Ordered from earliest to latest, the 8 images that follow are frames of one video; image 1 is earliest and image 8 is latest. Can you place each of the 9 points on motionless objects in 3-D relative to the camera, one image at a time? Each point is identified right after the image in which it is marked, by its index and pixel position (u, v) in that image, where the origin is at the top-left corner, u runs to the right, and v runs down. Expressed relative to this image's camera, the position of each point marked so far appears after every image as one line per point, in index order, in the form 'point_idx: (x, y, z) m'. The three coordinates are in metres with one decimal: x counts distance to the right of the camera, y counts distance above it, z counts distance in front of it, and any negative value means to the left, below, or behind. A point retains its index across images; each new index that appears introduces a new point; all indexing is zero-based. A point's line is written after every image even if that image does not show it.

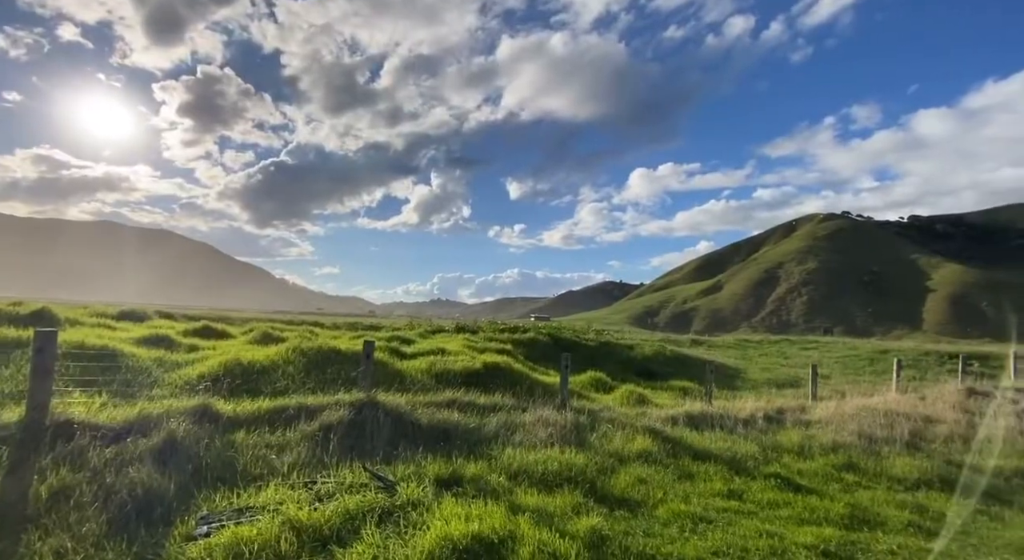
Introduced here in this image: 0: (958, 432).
0: (+10.2, -3.4, +12.5) m
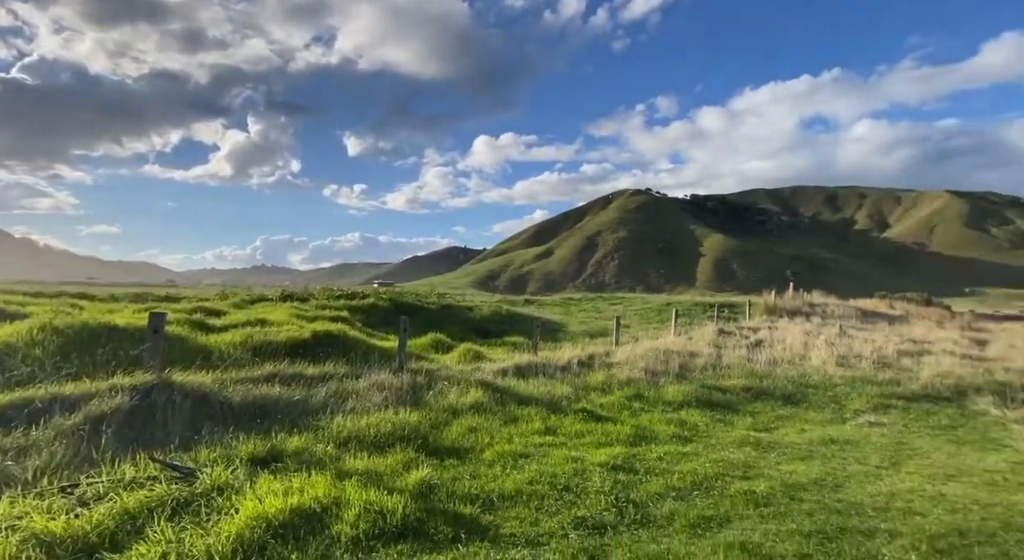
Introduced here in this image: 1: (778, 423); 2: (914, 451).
0: (+5.9, -2.4, +16.2) m
1: (+5.7, -3.1, +11.6) m
2: (+5.6, -2.5, +6.9) m
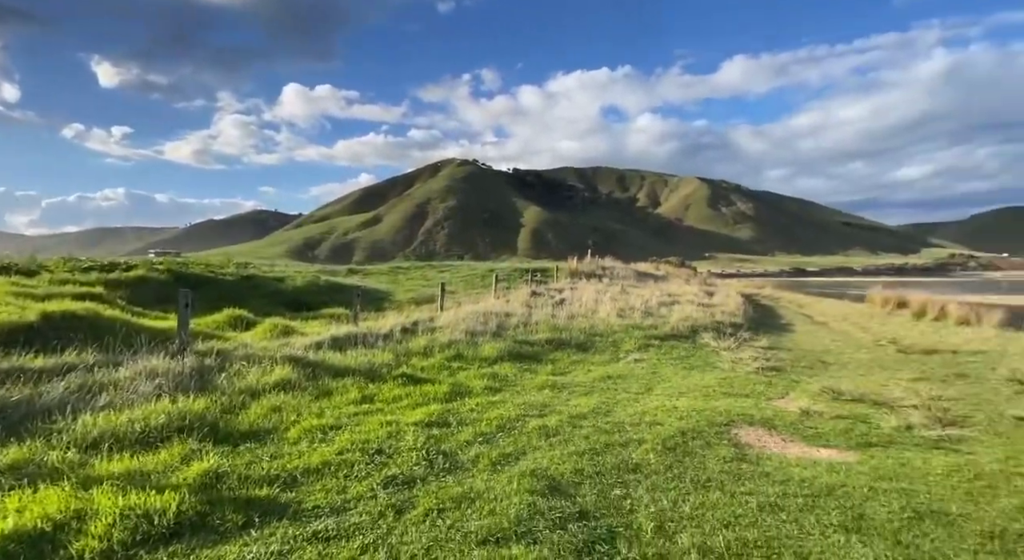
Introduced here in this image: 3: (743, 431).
0: (+0.4, -1.4, +18.4) m
1: (+1.5, -2.2, +13.9) m
2: (+2.9, -1.8, +9.4) m
3: (+2.4, -1.4, +5.0) m
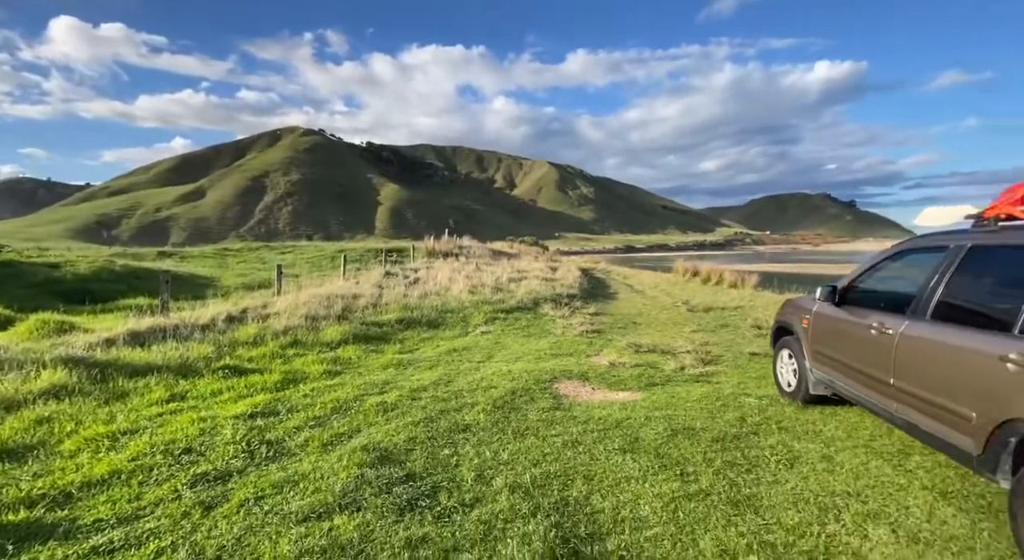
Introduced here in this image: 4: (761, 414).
0: (-5.1, -0.7, +18.1) m
1: (-2.7, -1.6, +14.2) m
2: (-0.1, -1.3, +10.2) m
3: (+0.6, -1.1, +5.8) m
4: (+2.3, -1.2, +4.8) m
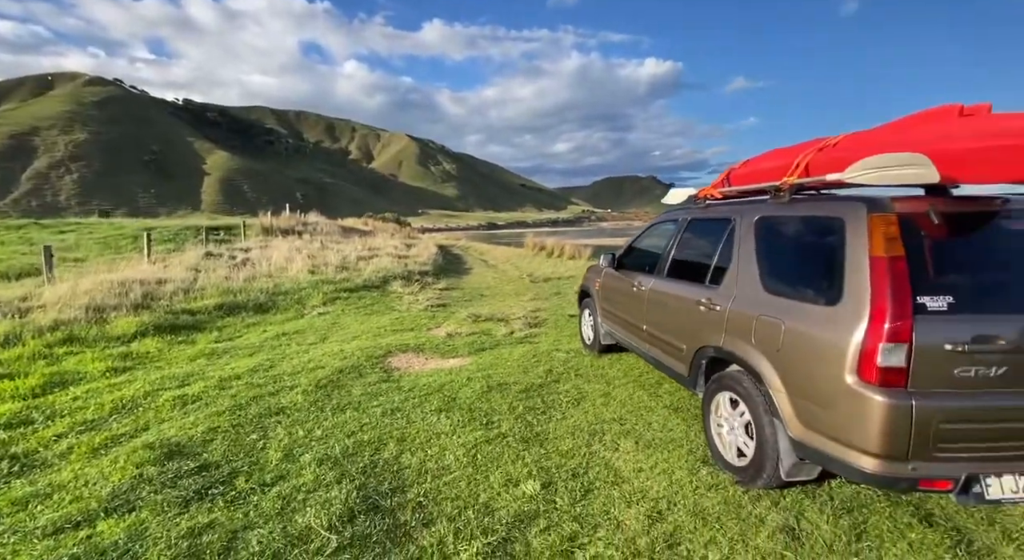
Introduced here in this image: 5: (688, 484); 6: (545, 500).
0: (-10.3, -0.3, +16.2) m
1: (-6.9, -1.2, +13.2) m
2: (-3.3, -0.8, +10.1) m
3: (-1.3, -0.8, +6.1) m
4: (+0.5, -0.9, +5.6) m
5: (+0.8, -1.0, +2.6) m
6: (+0.1, -1.0, +2.5) m
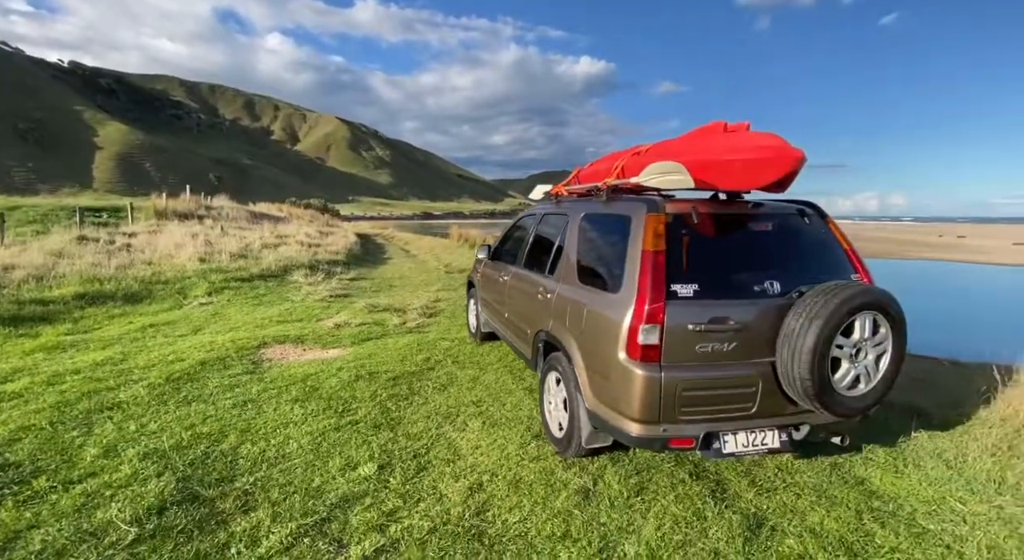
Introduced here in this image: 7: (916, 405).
0: (-13.0, 0.0, +14.6) m
1: (-9.2, -0.9, +12.1) m
2: (-5.2, -0.7, +9.6) m
3: (-2.6, -0.7, +5.9) m
4: (-0.7, -0.8, +5.7) m
5: (0.0, -0.9, +2.8) m
6: (-0.6, -1.0, +2.6) m
7: (+2.5, -0.8, +3.4) m
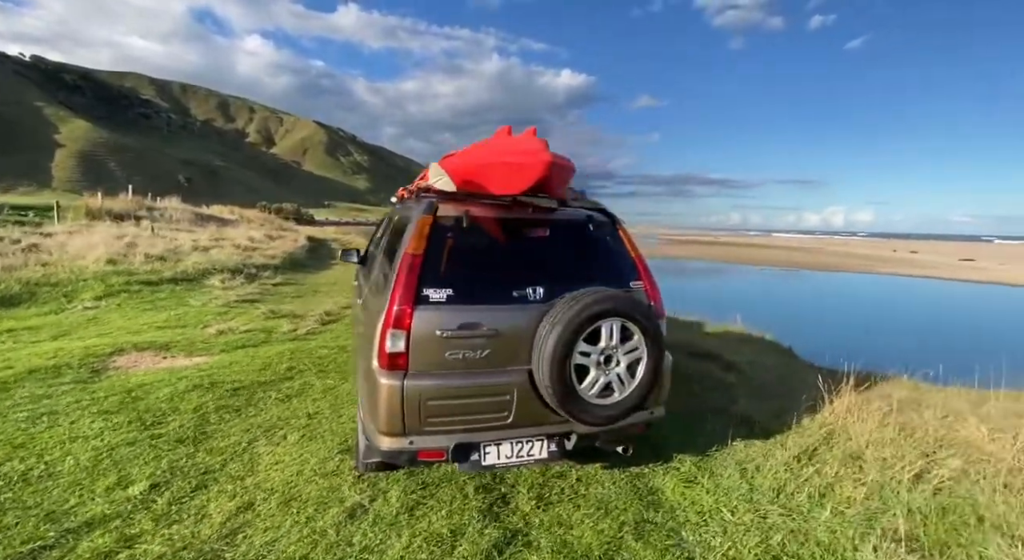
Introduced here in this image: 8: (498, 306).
0: (-15.0, 0.0, +13.1) m
1: (-11.0, -1.0, +11.0) m
2: (-6.8, -0.7, +8.9) m
3: (-3.9, -0.8, +5.5) m
4: (-2.0, -0.8, +5.5) m
5: (-1.0, -0.9, +2.6) m
6: (-1.6, -1.0, +2.4) m
7: (+1.5, -0.9, +3.5) m
8: (0.0, -0.1, +1.9) m
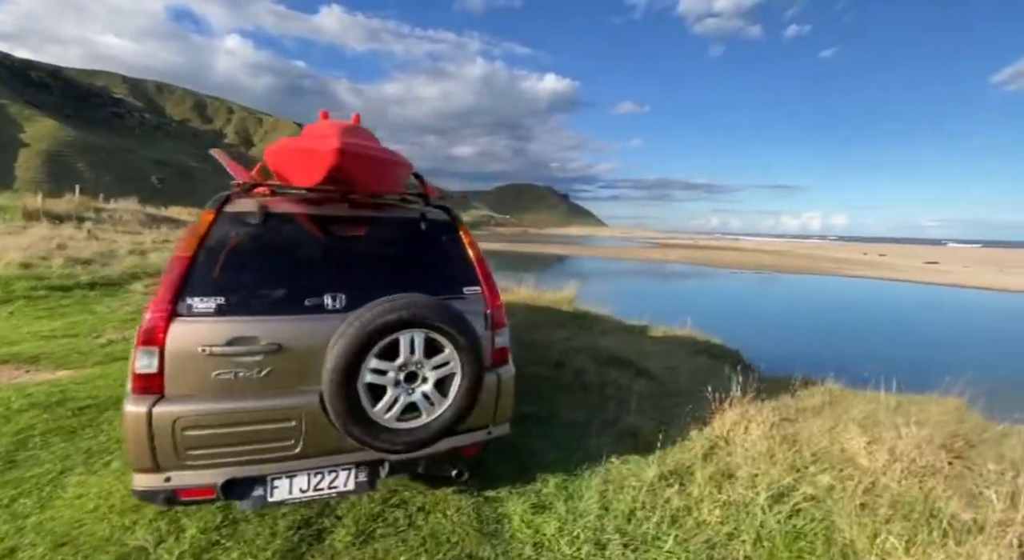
0: (-16.5, -0.1, +11.7) m
1: (-12.3, -1.0, +9.9) m
2: (-7.9, -0.8, +8.1) m
3: (-4.8, -0.8, +4.9) m
4: (-2.9, -0.9, +5.0) m
5: (-1.7, -0.9, +2.3) m
6: (-2.3, -1.0, +2.0) m
7: (+0.7, -0.9, +3.3) m
8: (-0.7, -0.1, +1.7) m
